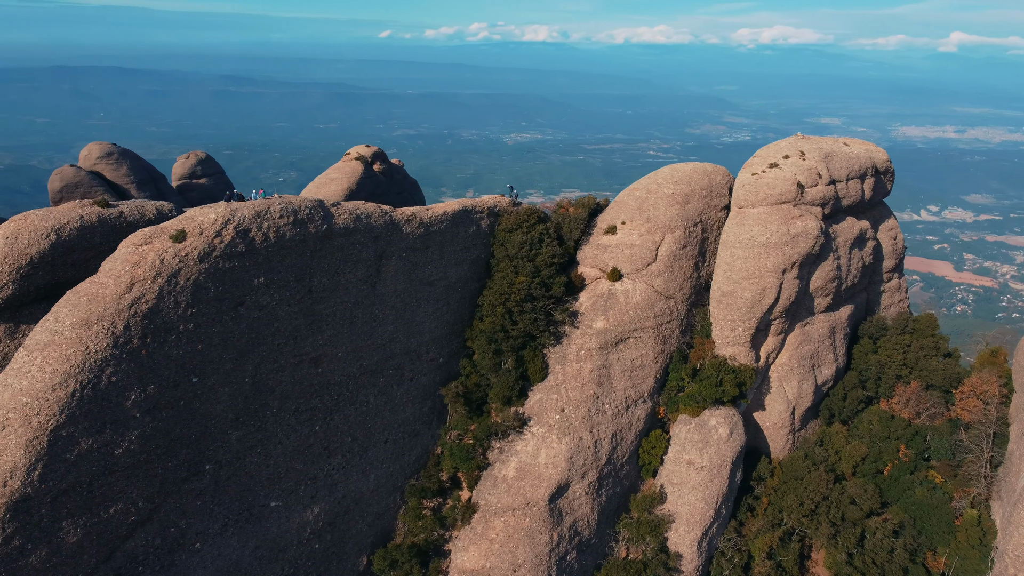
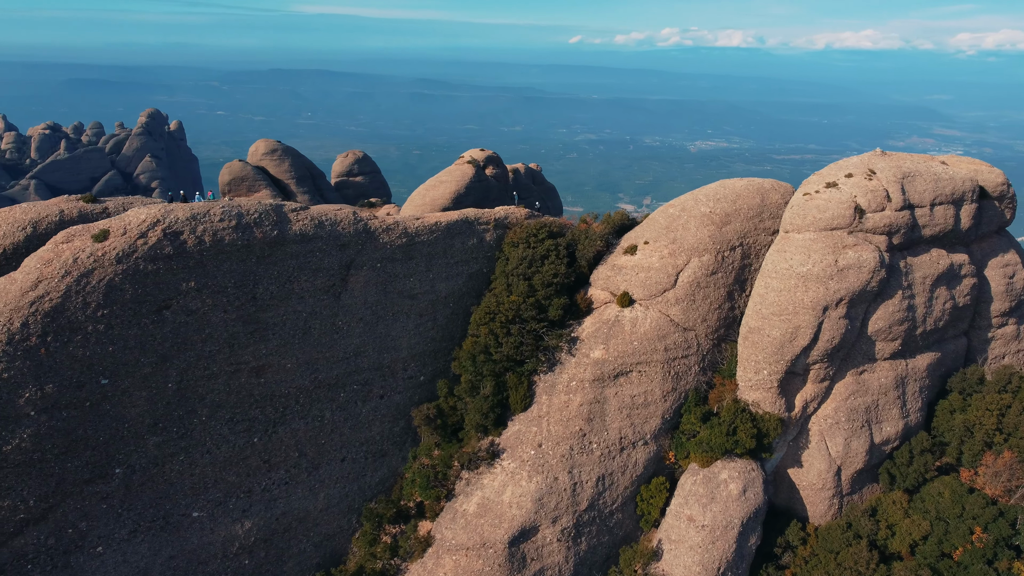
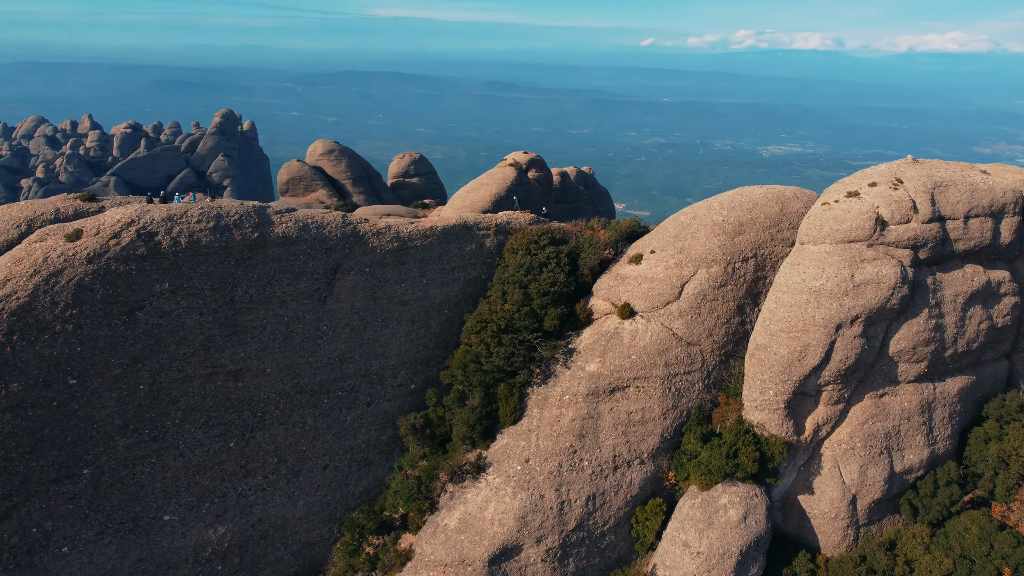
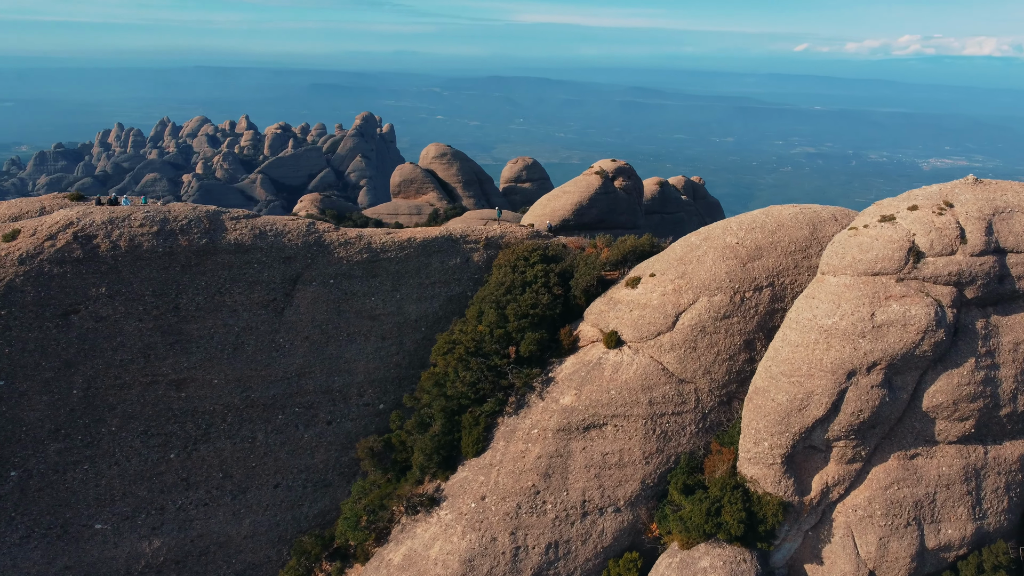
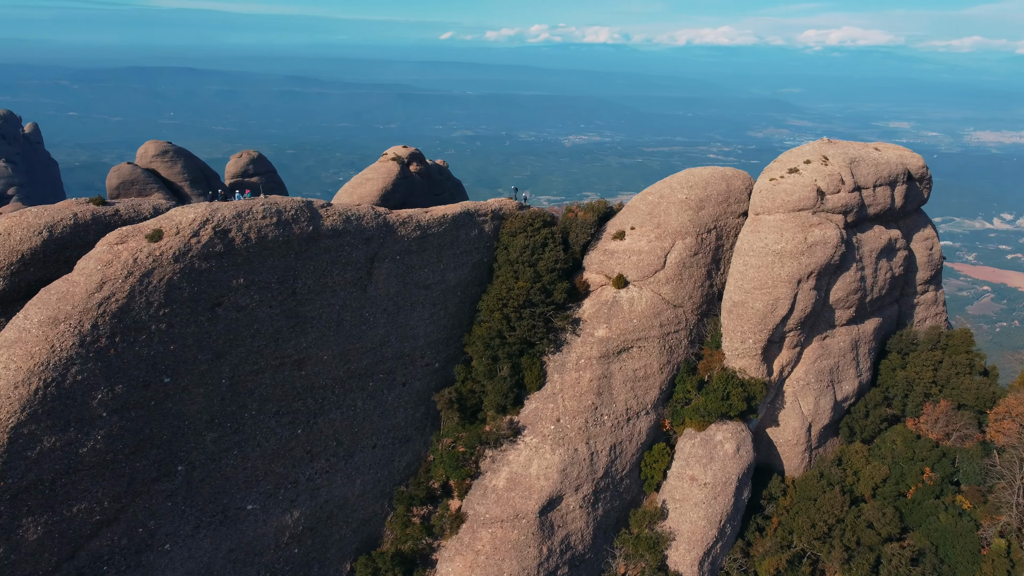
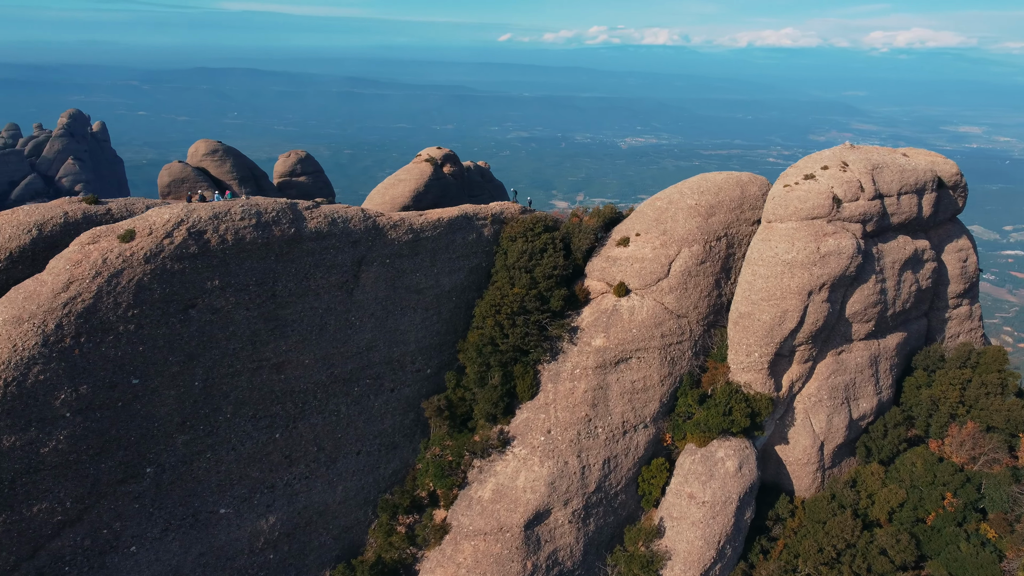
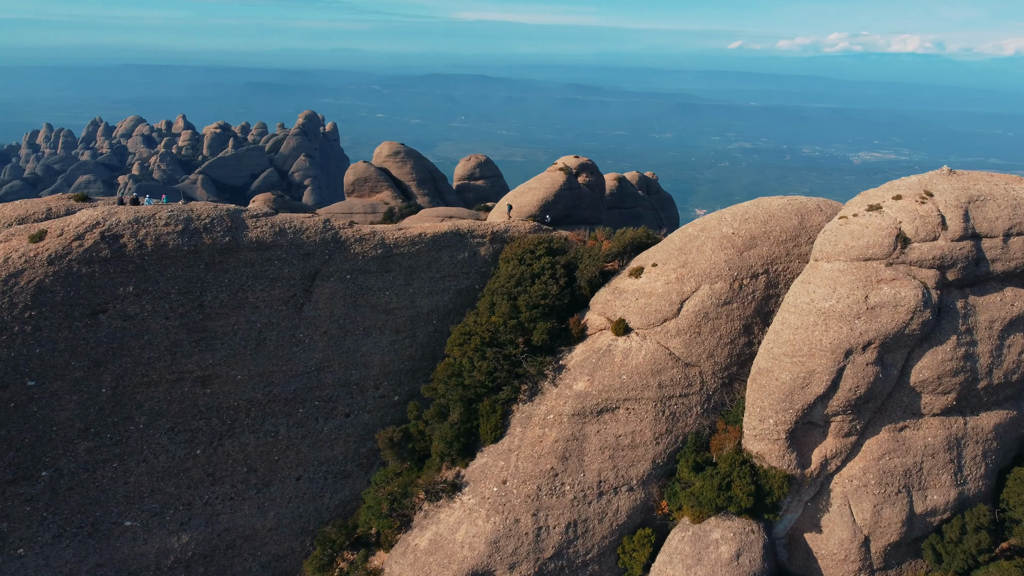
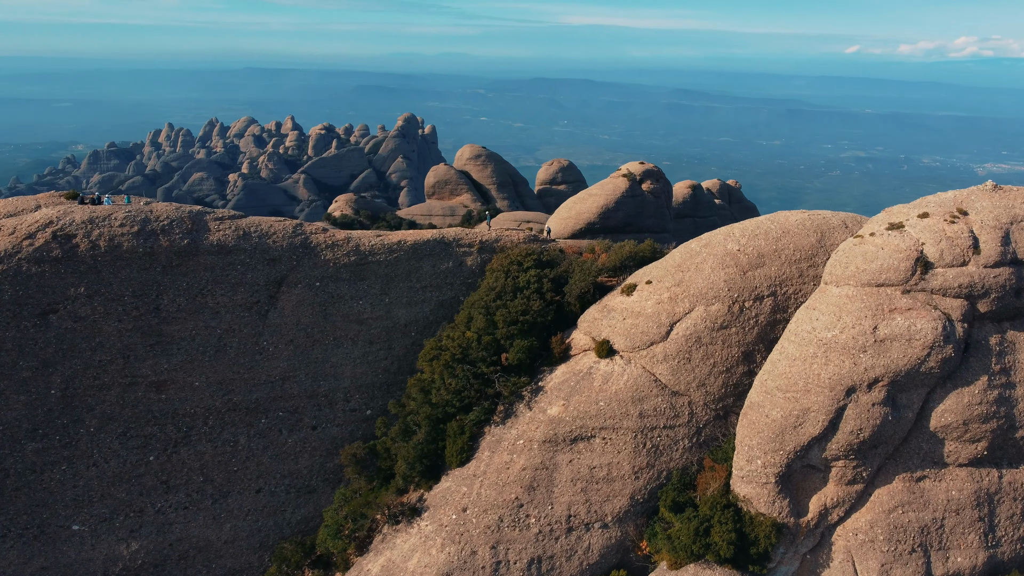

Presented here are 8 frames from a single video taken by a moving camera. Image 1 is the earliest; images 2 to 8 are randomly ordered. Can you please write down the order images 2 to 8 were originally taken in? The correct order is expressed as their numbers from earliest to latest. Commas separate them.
5, 6, 2, 3, 7, 4, 8
